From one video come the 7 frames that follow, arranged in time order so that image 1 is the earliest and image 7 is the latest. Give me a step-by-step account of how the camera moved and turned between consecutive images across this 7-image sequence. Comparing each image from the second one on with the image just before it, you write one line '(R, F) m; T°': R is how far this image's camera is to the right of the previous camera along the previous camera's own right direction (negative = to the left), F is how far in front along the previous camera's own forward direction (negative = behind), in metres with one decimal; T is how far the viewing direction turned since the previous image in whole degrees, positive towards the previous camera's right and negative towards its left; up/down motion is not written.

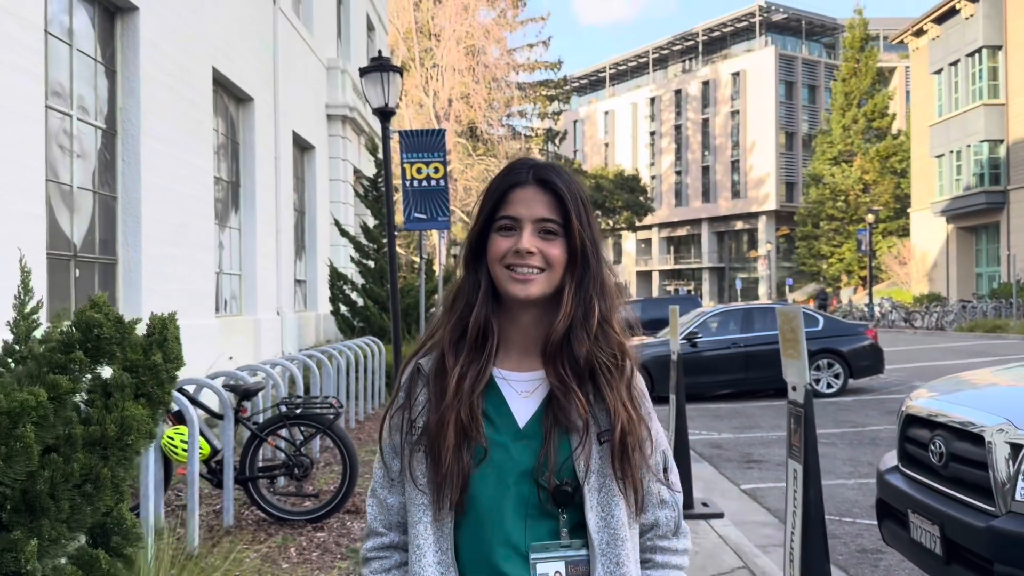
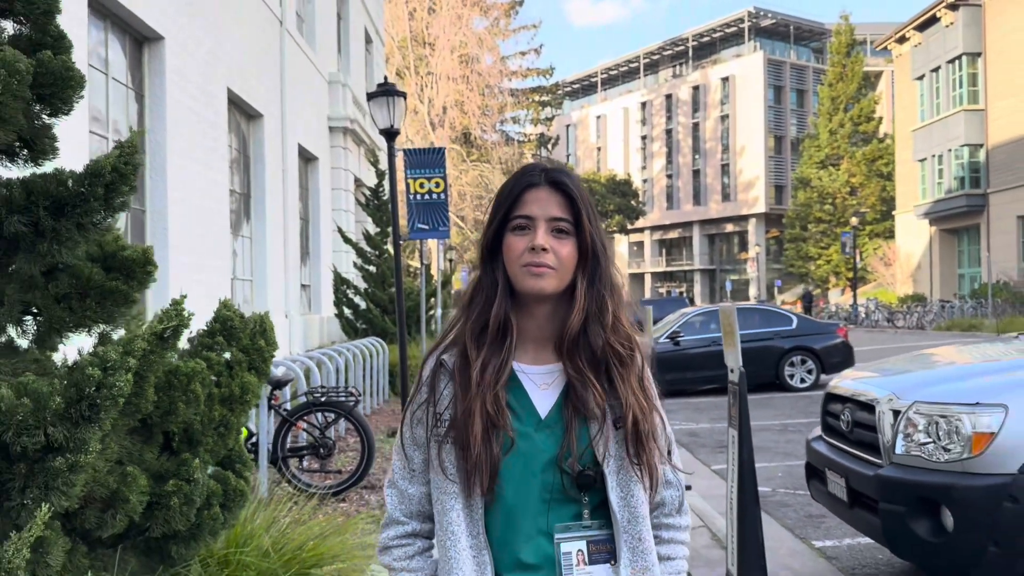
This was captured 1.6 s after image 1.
(0.0, -0.8) m; 0°
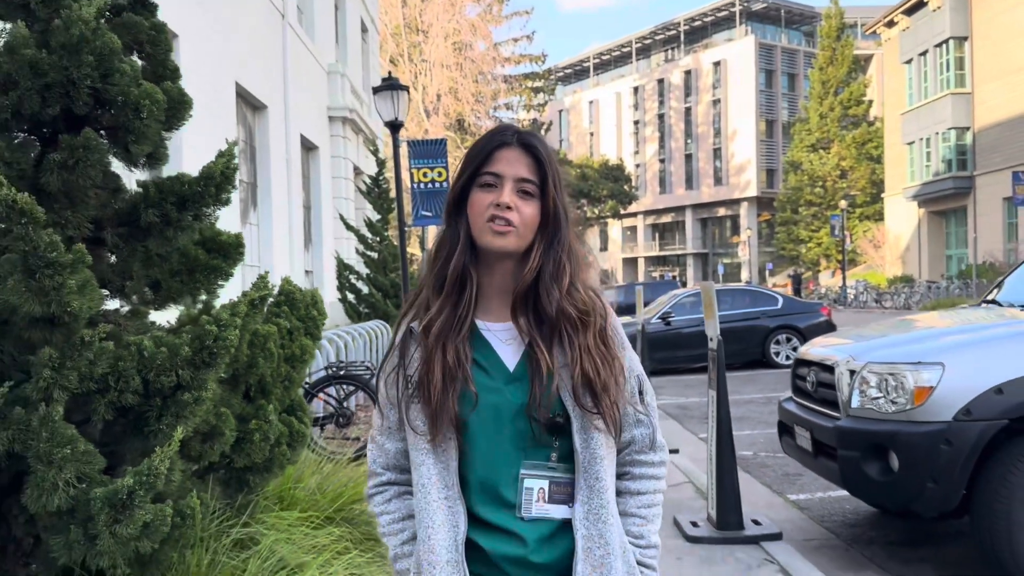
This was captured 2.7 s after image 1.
(-0.1, -0.5) m; 0°
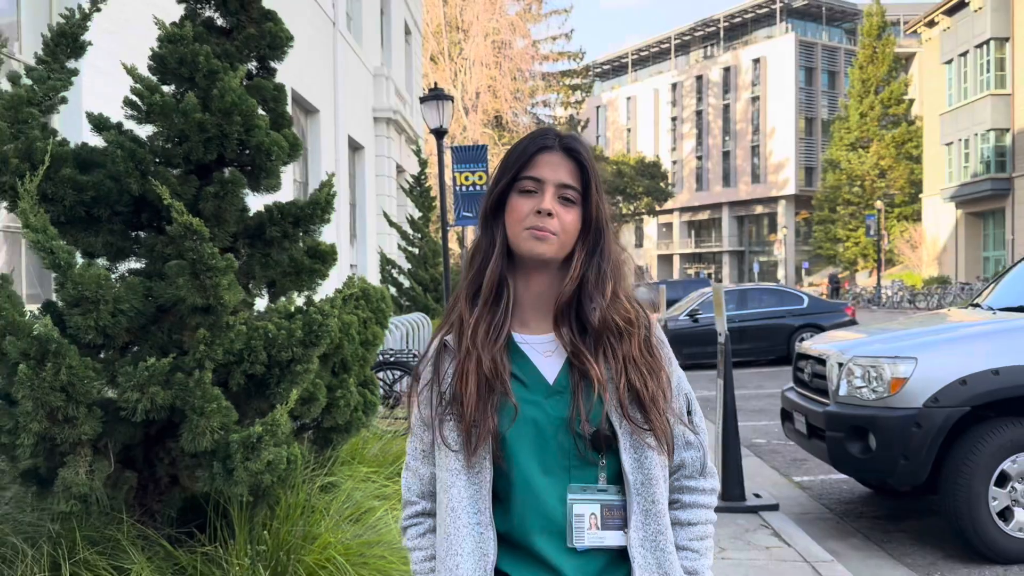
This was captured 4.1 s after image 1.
(0.0, -0.7) m; -2°
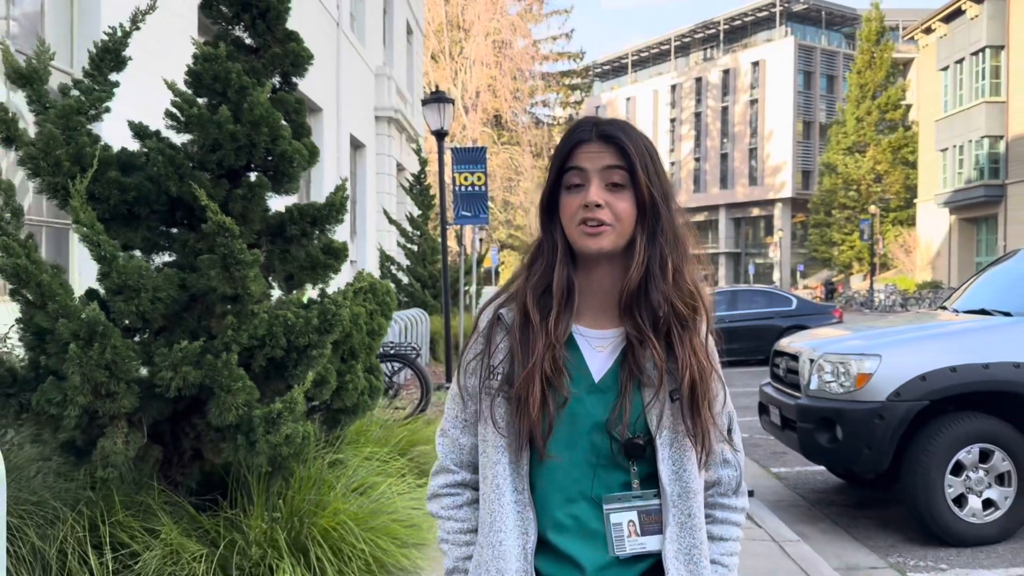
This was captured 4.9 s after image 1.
(0.0, -0.3) m; 0°
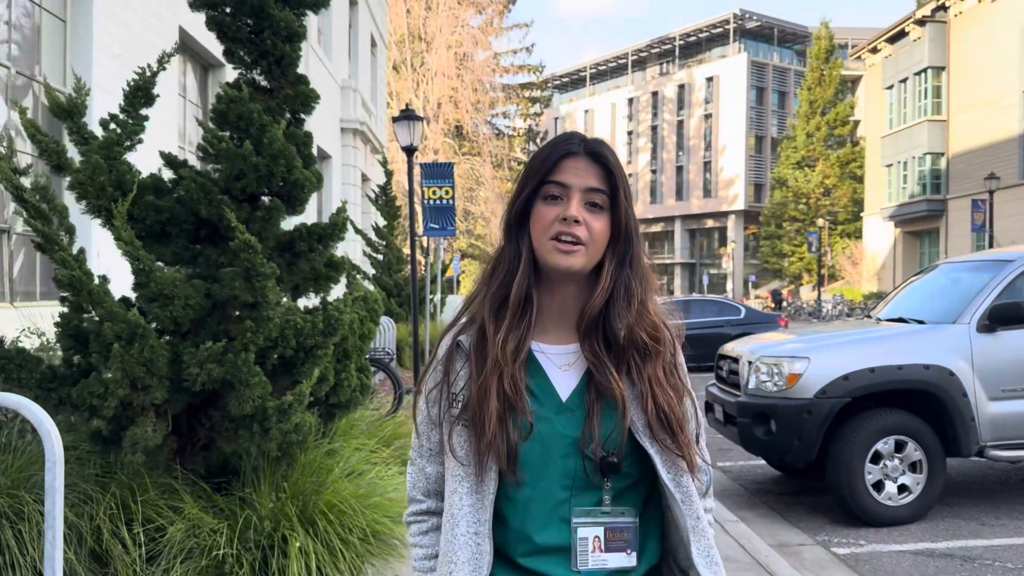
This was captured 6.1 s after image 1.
(-0.1, -0.6) m; +3°
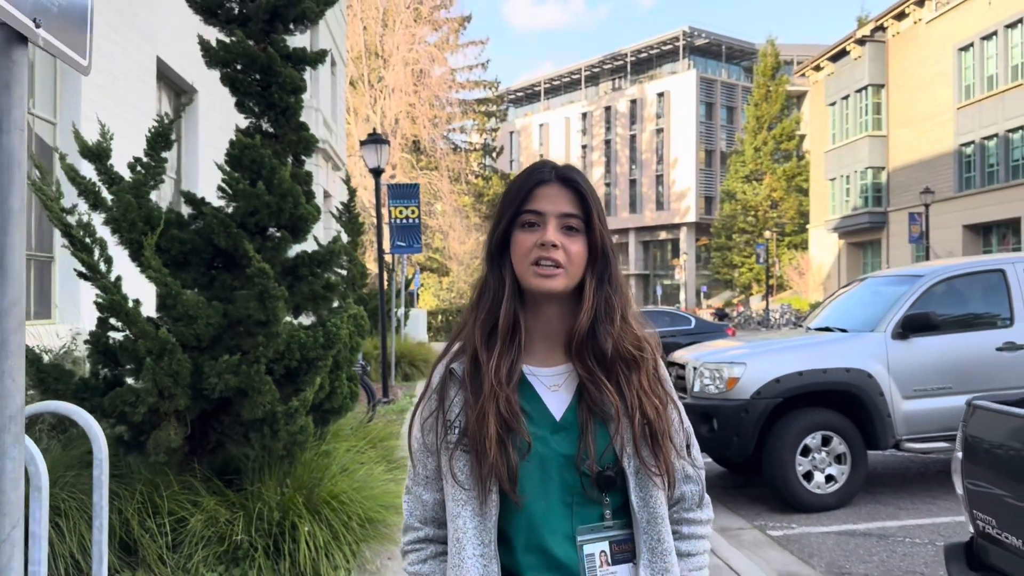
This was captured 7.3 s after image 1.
(-0.1, -0.6) m; +3°
